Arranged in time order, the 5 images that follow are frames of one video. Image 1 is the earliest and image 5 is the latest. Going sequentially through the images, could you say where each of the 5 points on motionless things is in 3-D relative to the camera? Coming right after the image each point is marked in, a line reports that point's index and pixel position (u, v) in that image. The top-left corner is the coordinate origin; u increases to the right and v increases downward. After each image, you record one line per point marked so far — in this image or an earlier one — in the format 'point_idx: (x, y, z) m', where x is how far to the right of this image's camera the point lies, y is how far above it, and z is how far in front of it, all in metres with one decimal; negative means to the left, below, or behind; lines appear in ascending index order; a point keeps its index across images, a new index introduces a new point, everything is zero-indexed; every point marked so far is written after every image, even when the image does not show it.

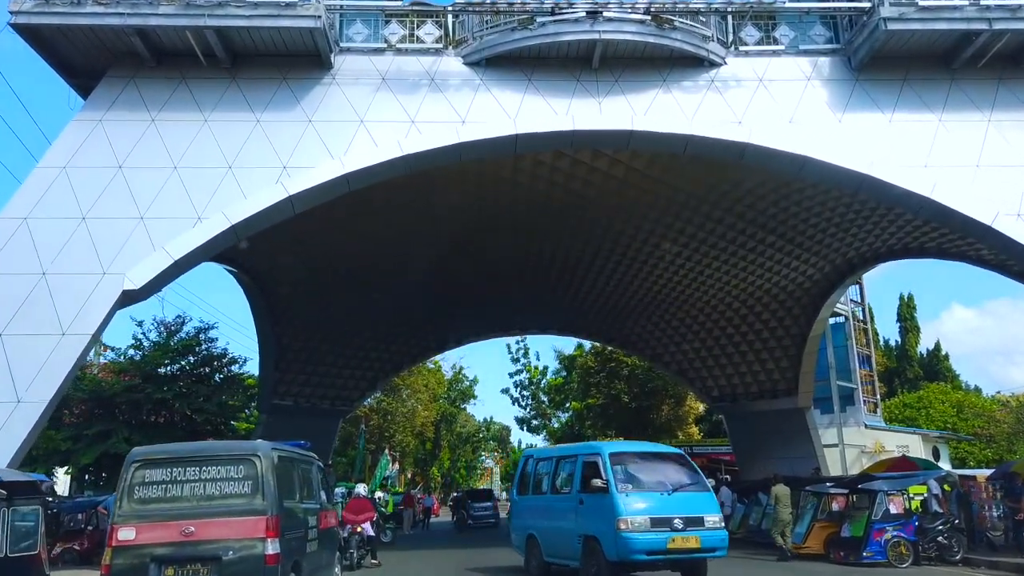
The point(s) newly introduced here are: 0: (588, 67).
0: (+1.6, +4.6, +16.9) m
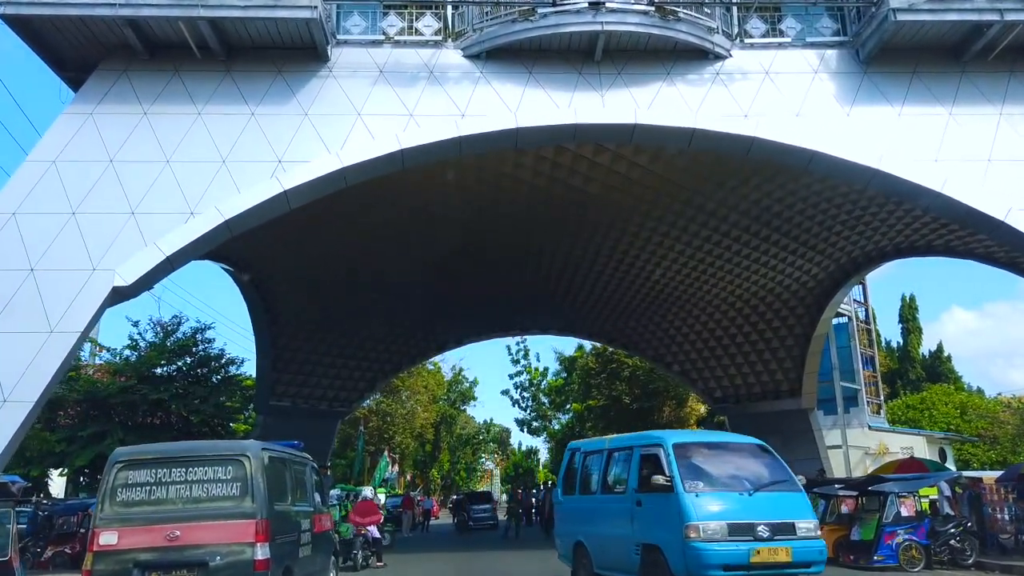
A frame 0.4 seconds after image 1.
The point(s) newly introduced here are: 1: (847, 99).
0: (+1.6, +4.7, +16.5) m
1: (+6.8, +3.8, +16.3) m
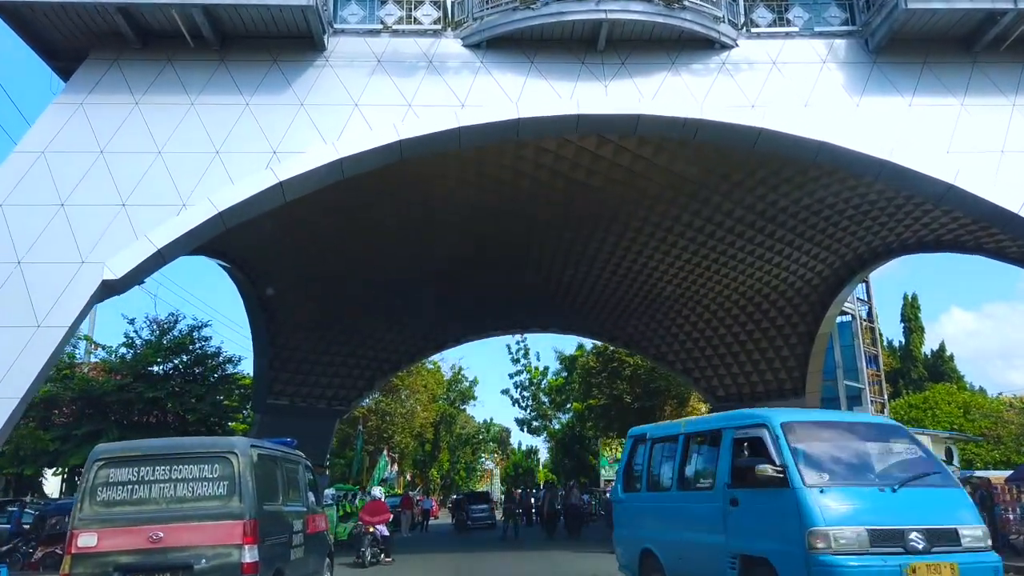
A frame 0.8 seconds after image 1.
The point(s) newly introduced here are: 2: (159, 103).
0: (+1.6, +4.8, +16.1) m
1: (+6.8, +3.9, +15.9) m
2: (-6.7, +3.5, +15.2) m
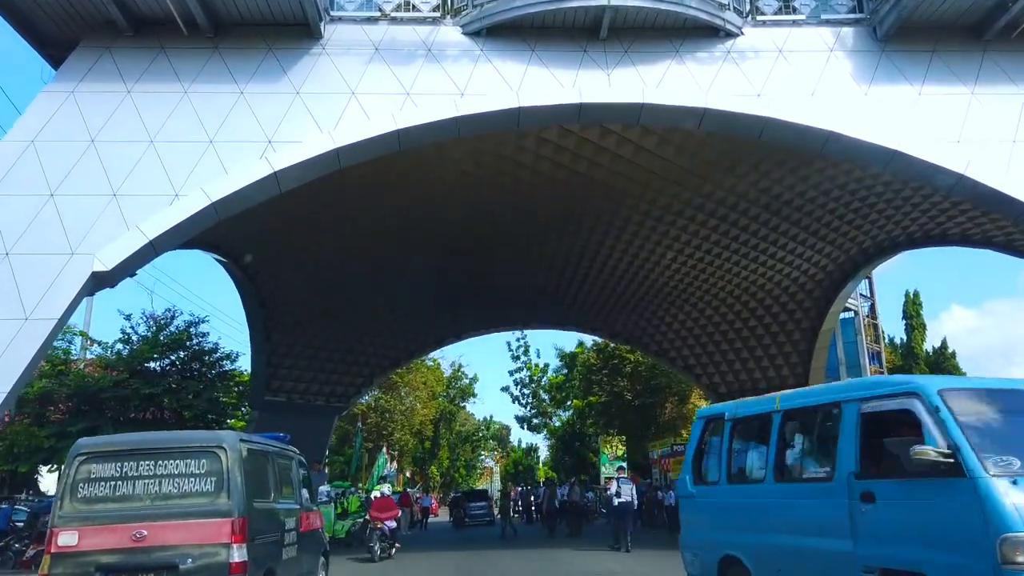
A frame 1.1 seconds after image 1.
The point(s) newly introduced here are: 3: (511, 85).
0: (+1.6, +4.9, +15.8) m
1: (+6.8, +4.1, +15.6) m
2: (-6.7, +3.6, +14.9) m
3: (0.0, +3.9, +15.3) m
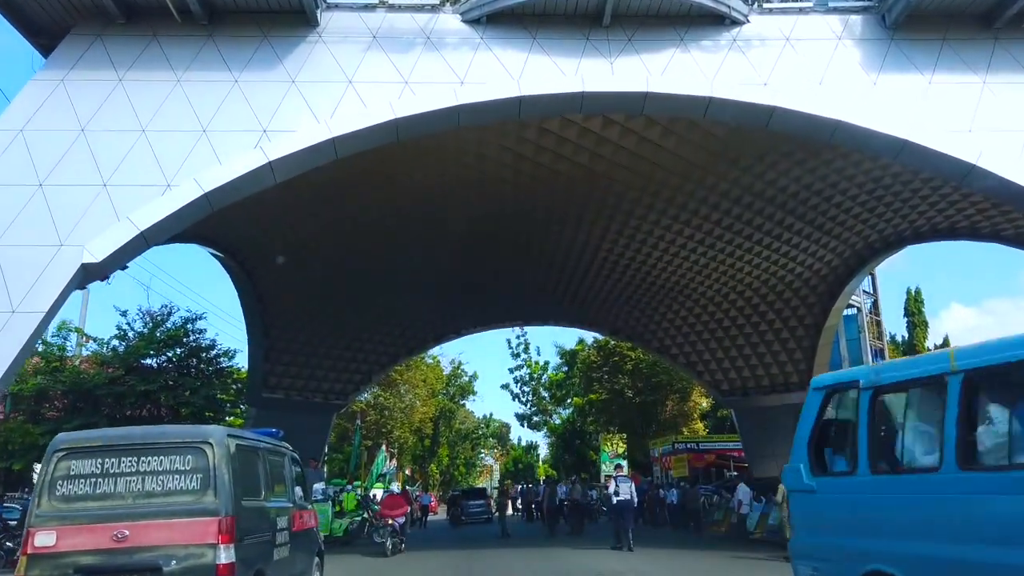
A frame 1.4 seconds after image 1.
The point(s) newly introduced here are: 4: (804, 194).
0: (+1.7, +5.0, +15.4) m
1: (+6.8, +4.2, +15.2) m
2: (-6.7, +3.8, +14.5) m
3: (0.0, +4.0, +15.0) m
4: (+7.1, +2.3, +19.7) m
